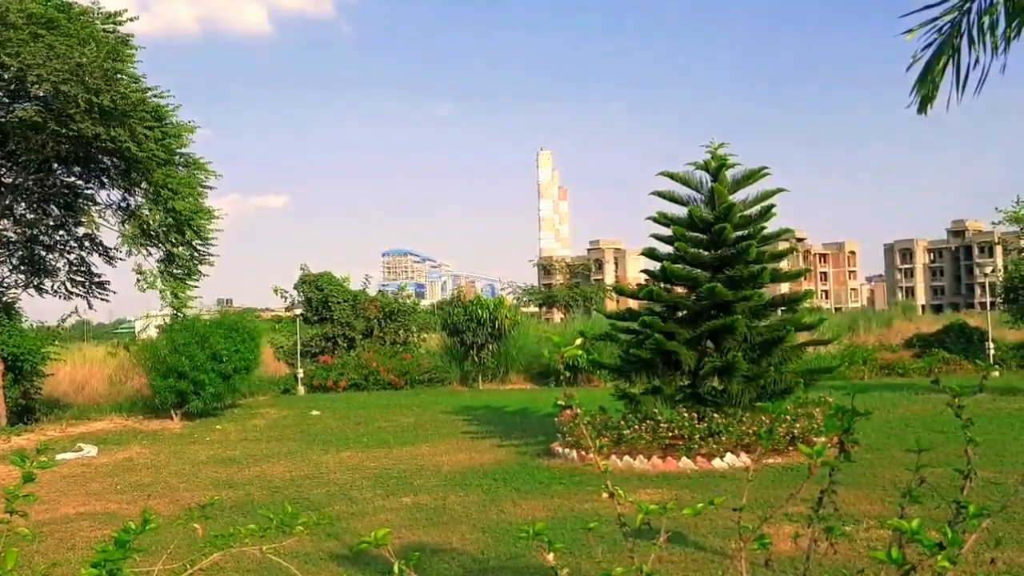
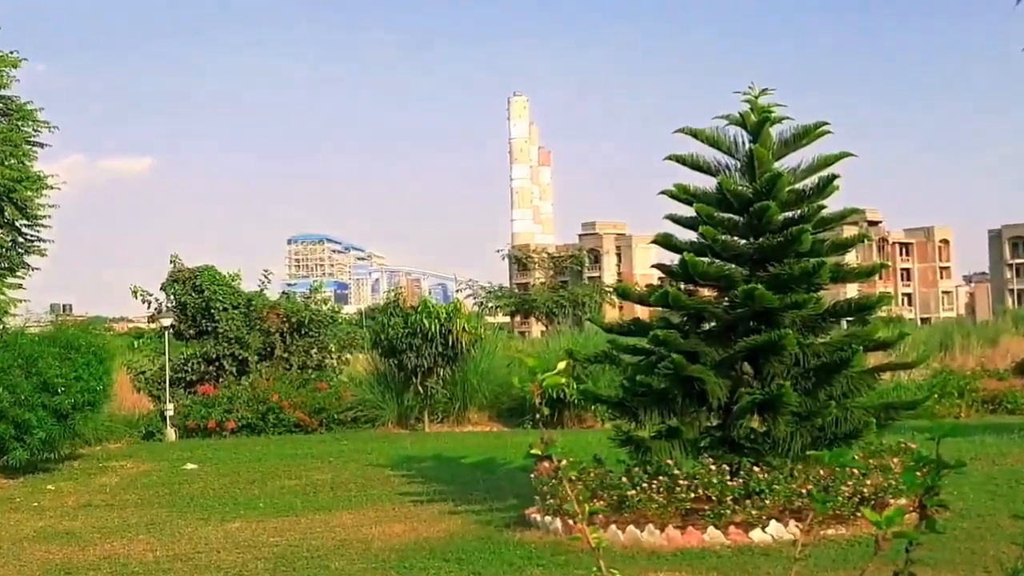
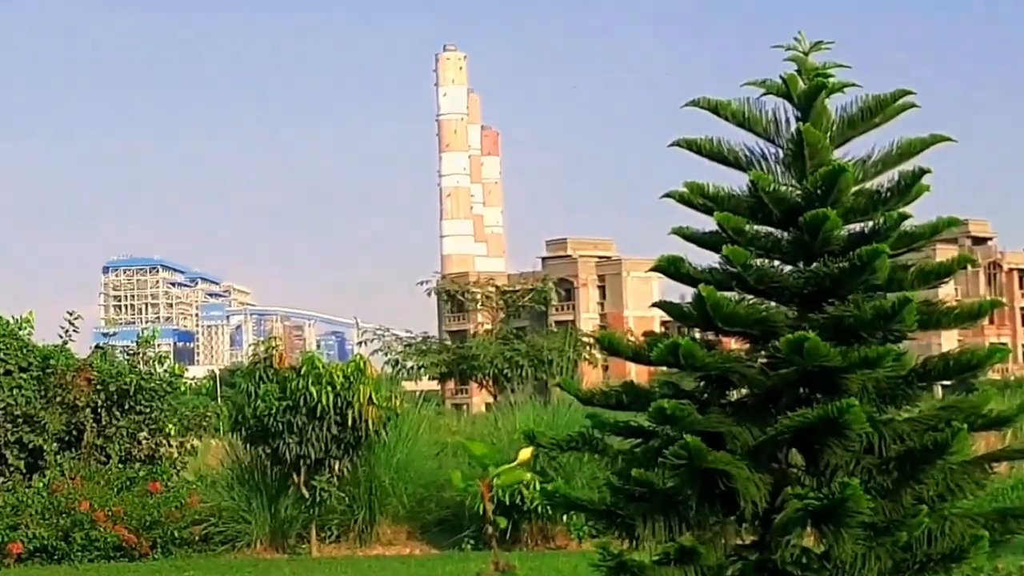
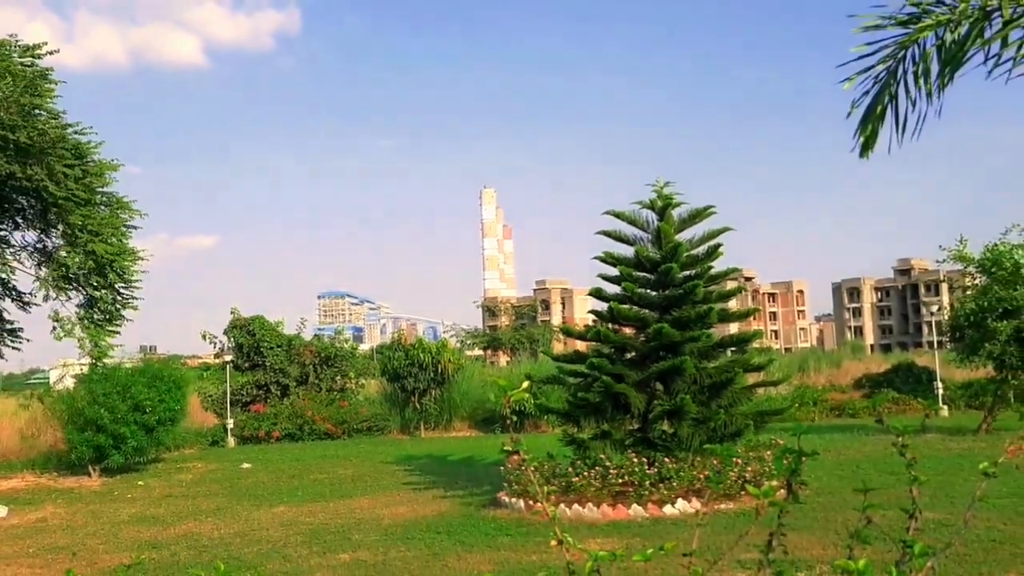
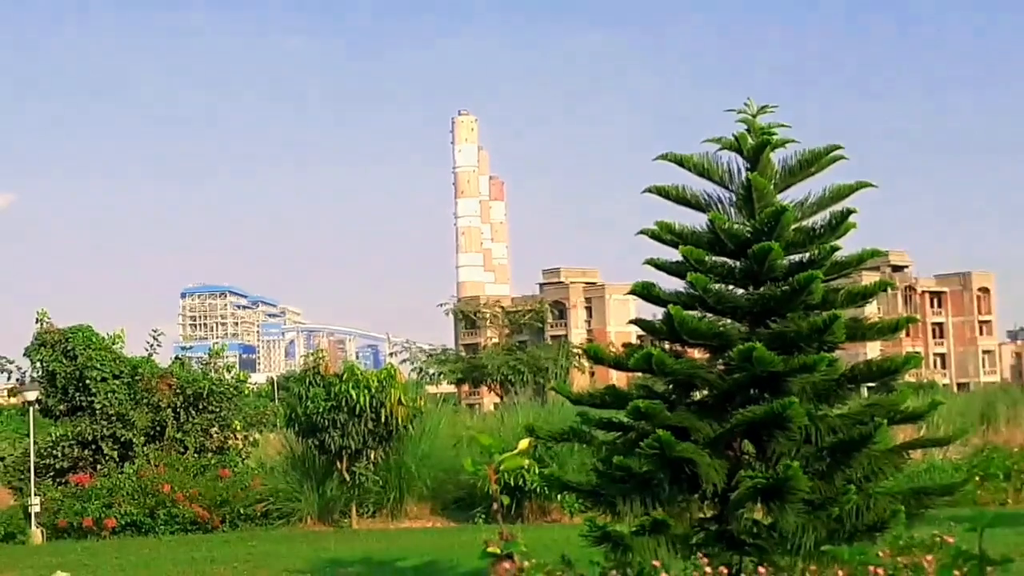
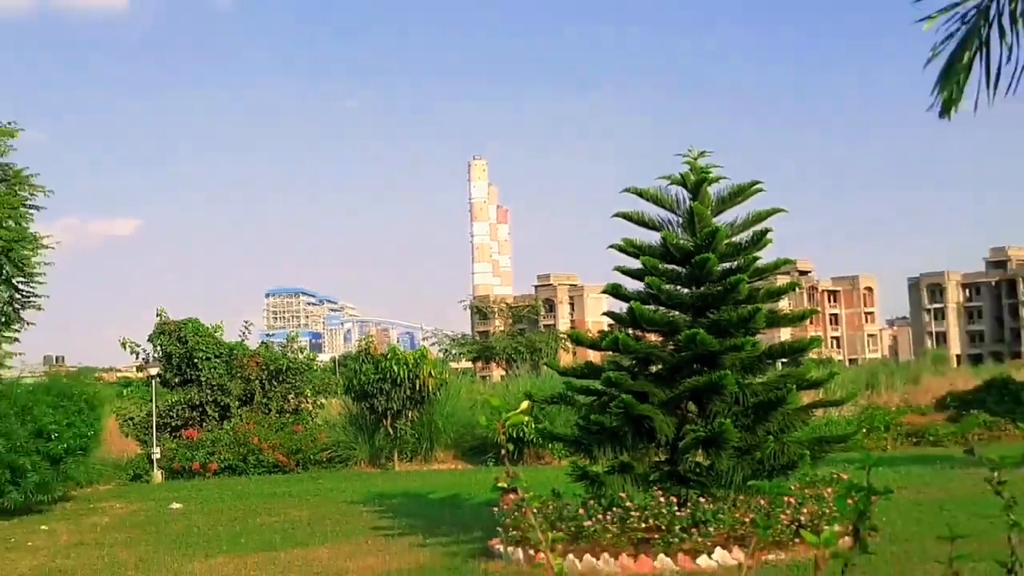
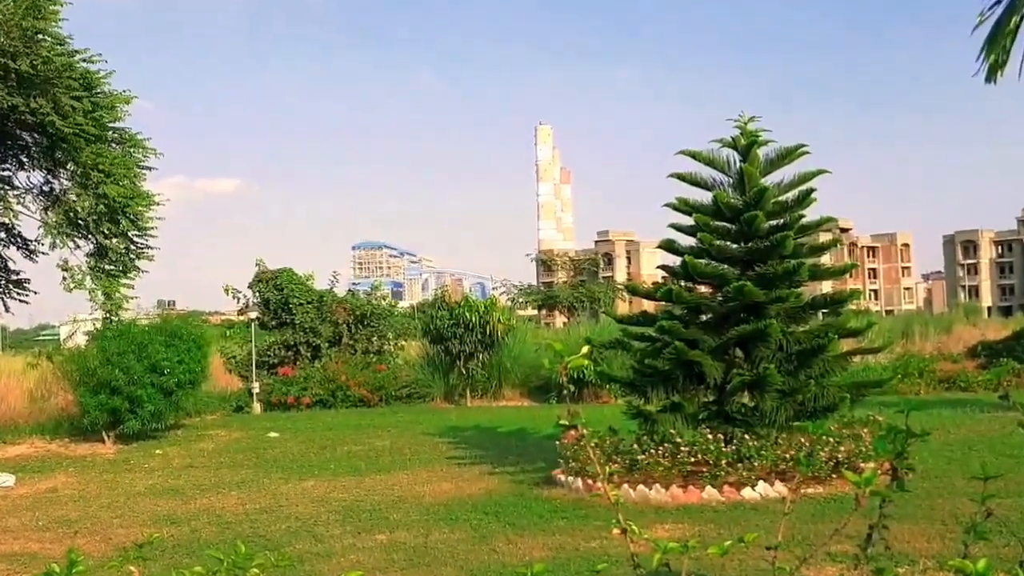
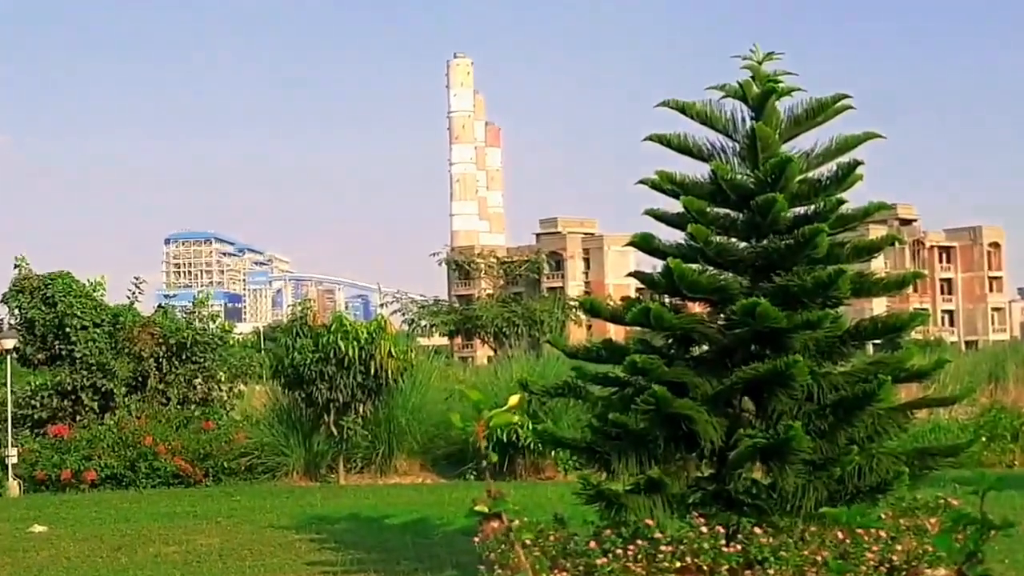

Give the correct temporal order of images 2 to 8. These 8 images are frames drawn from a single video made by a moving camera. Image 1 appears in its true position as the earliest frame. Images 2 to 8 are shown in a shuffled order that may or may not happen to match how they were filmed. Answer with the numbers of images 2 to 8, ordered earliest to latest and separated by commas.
7, 2, 8, 3, 5, 6, 4
